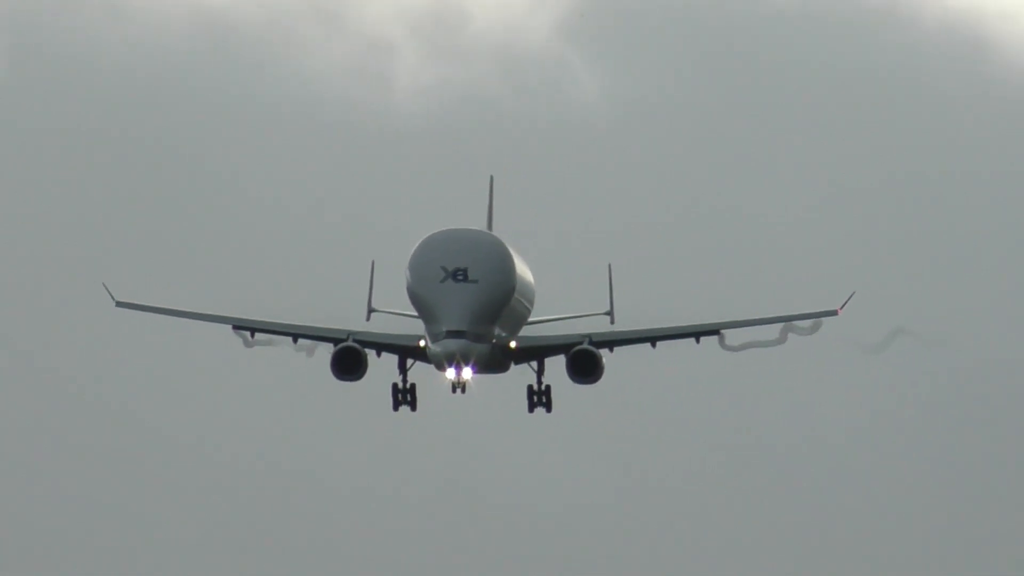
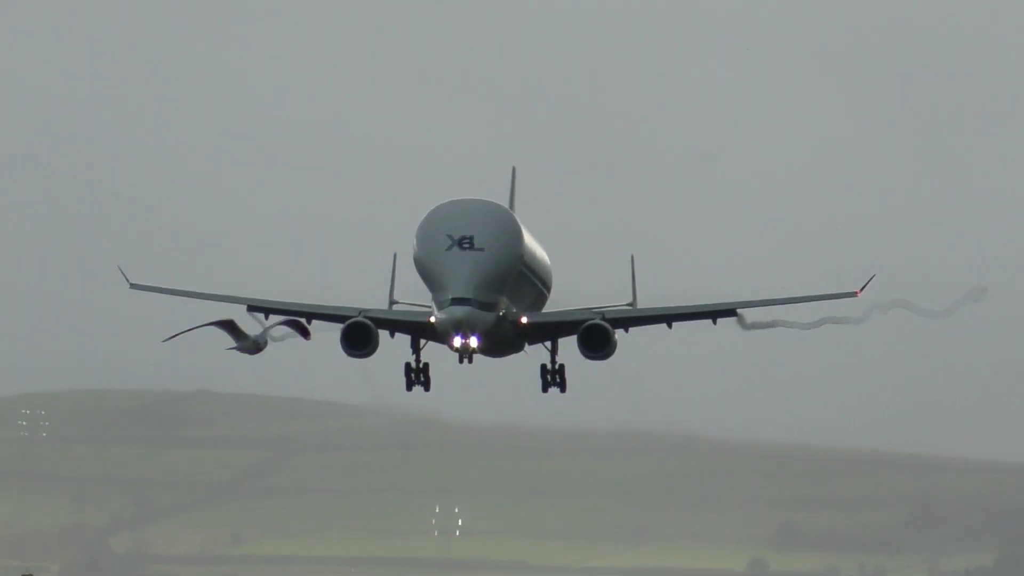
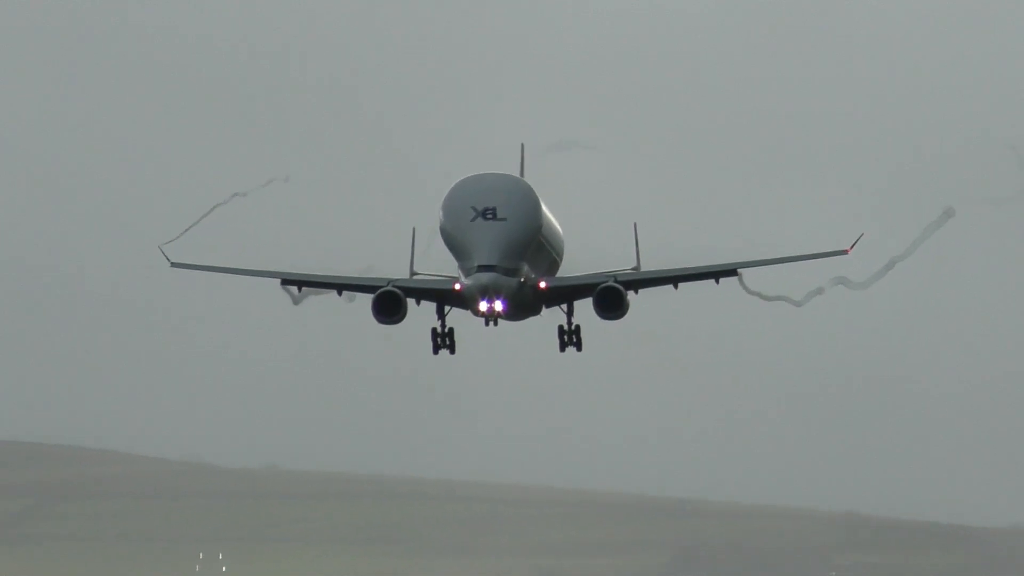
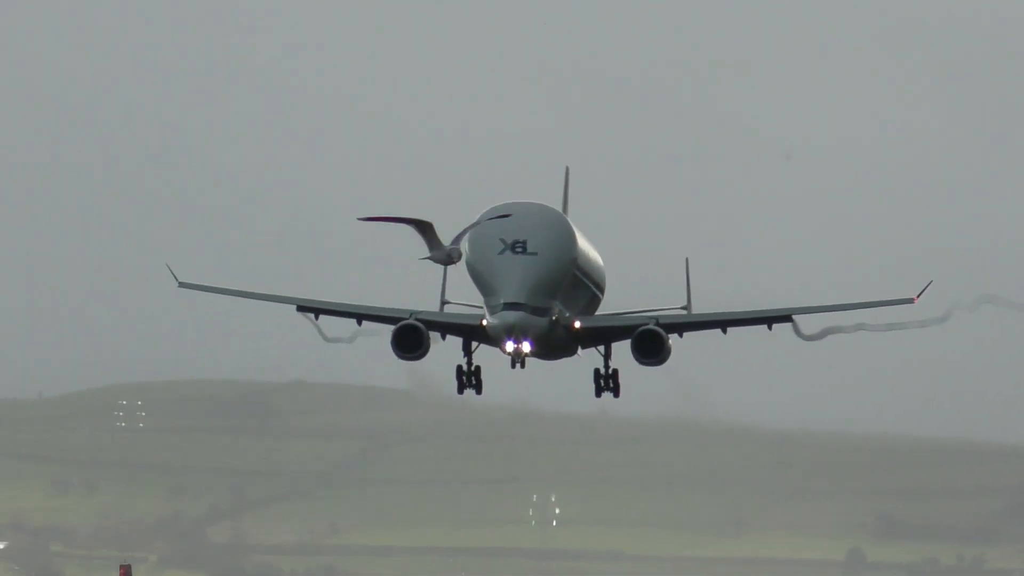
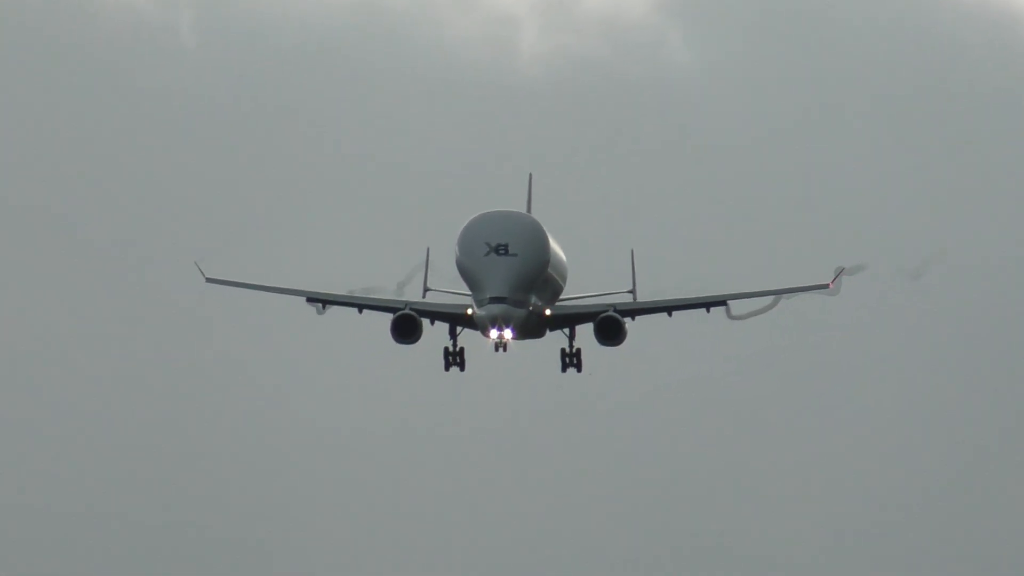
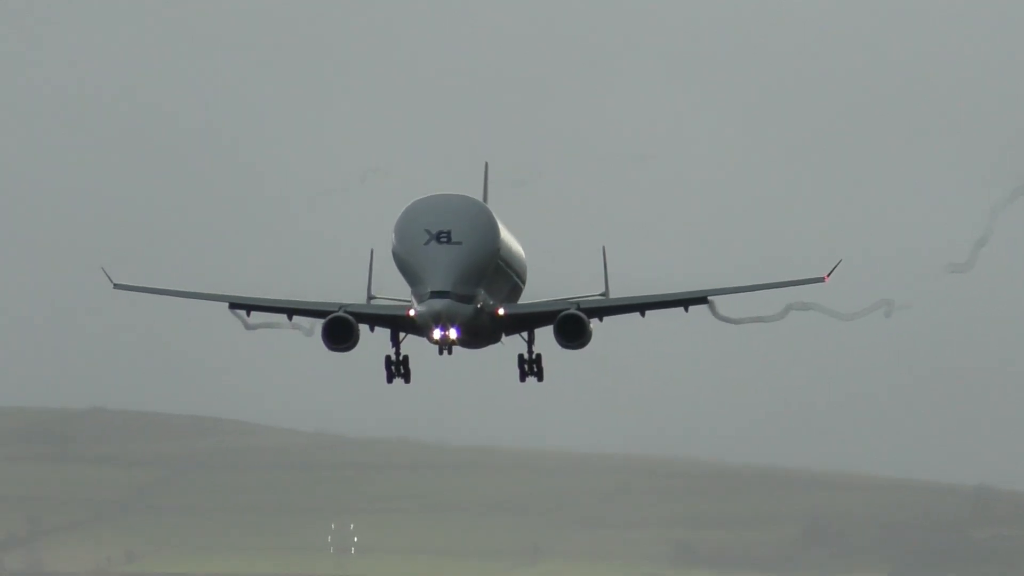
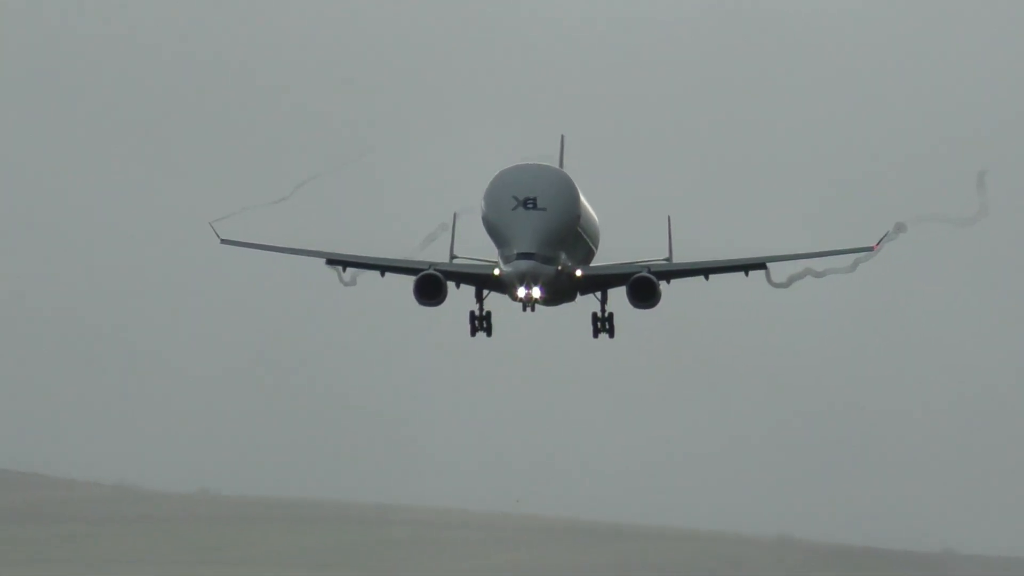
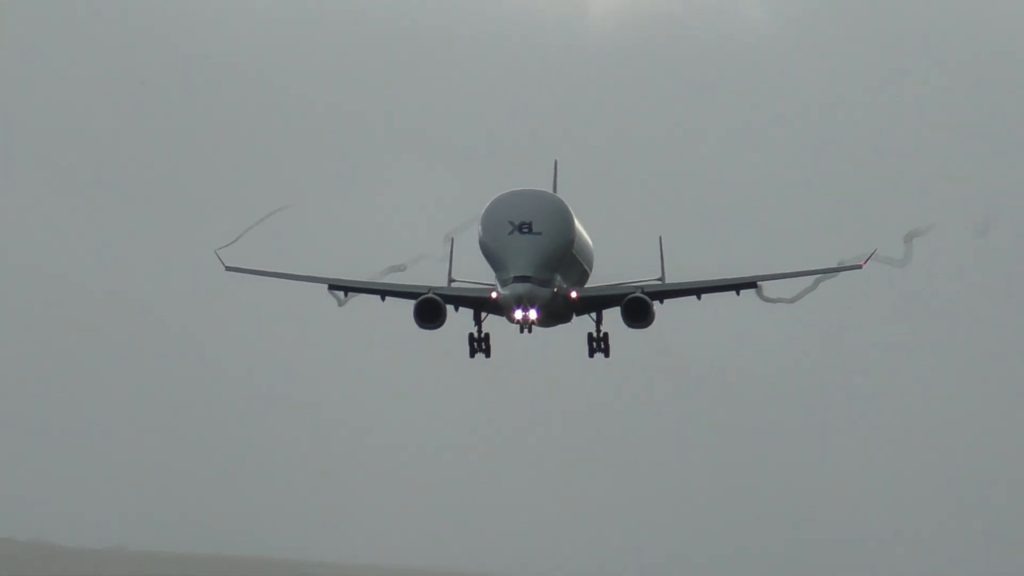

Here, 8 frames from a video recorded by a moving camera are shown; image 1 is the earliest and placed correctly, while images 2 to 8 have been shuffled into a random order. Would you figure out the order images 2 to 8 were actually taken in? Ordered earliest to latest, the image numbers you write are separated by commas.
5, 8, 7, 3, 6, 2, 4
